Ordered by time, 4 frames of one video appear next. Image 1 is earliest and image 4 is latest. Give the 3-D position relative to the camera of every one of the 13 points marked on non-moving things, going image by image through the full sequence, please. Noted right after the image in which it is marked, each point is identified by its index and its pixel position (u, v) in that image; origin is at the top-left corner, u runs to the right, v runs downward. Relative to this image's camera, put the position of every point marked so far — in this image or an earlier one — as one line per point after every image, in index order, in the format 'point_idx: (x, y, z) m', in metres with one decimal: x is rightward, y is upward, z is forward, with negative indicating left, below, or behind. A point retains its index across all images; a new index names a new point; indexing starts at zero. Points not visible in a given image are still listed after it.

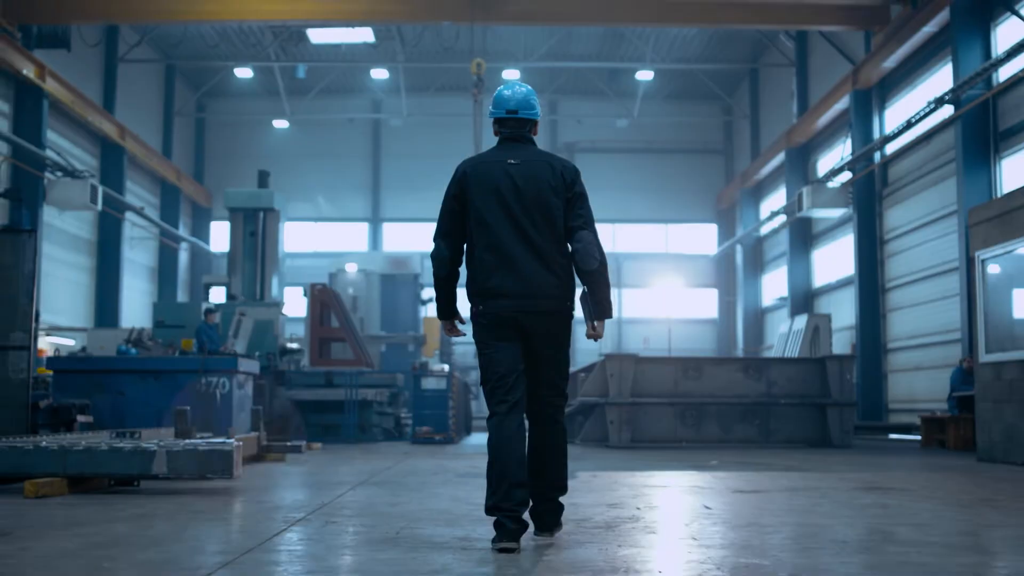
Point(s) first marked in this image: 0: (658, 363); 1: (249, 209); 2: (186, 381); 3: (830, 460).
0: (+1.7, -0.9, +11.0) m
1: (-4.0, +1.2, +14.5) m
2: (-2.8, -0.8, +8.4) m
3: (+3.1, -1.6, +9.3) m
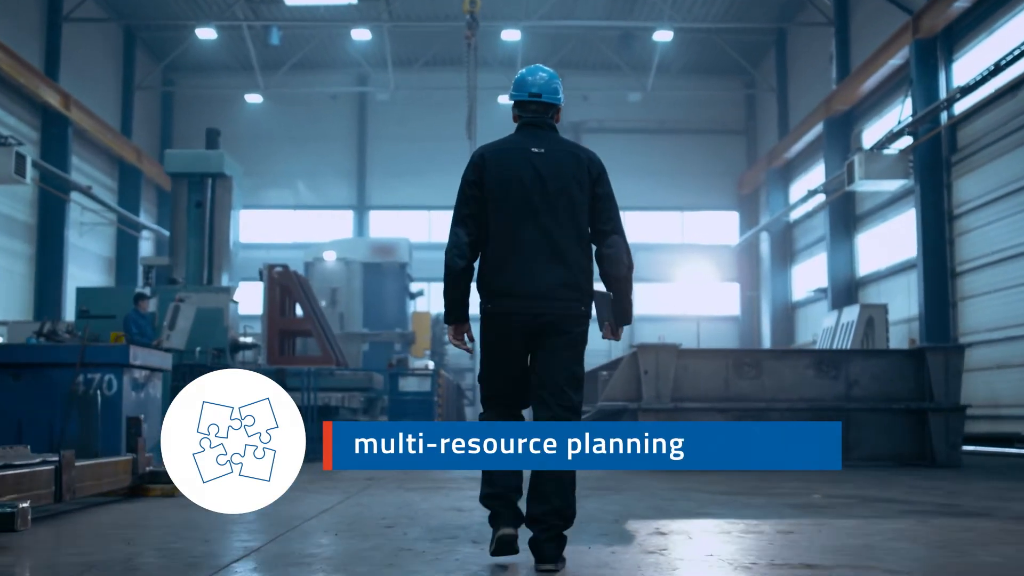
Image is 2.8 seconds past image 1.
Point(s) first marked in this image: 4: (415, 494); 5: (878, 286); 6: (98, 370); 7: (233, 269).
0: (+1.7, -0.6, +8.5) m
1: (-4.0, +1.4, +12.0) m
2: (-2.8, -0.6, +5.9) m
3: (+3.2, -1.4, +6.8) m
4: (-0.6, -1.2, +5.4) m
5: (+6.3, 0.0, +16.4) m
6: (-2.6, -0.5, +6.0) m
7: (-3.6, +0.2, +12.2) m
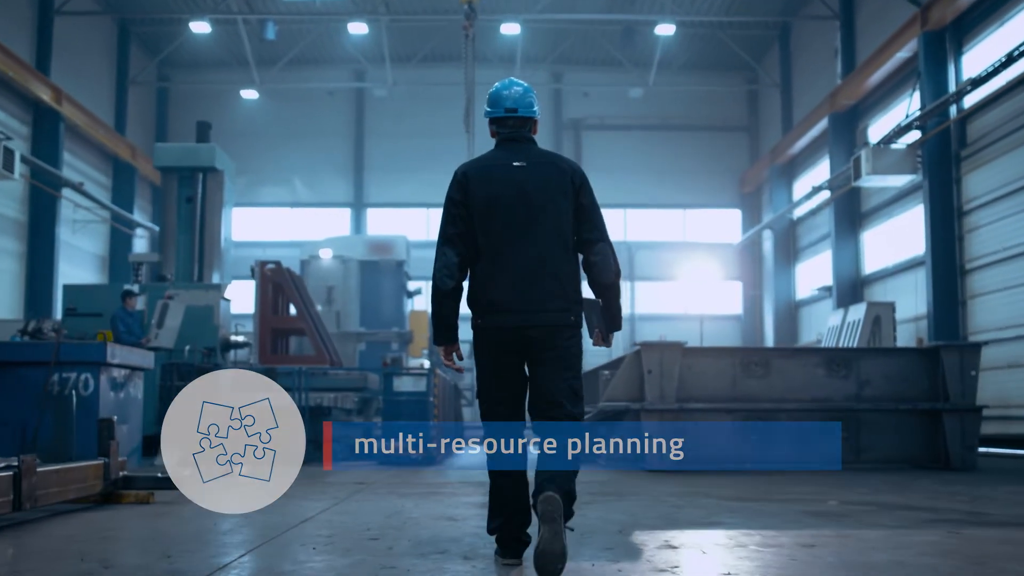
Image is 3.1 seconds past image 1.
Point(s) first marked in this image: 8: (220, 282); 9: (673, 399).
0: (+1.7, -0.6, +8.2) m
1: (-4.0, +1.5, +11.7) m
2: (-2.8, -0.5, +5.6) m
3: (+3.1, -1.3, +6.4) m
4: (-0.6, -1.1, +5.1) m
5: (+6.3, +0.1, +16.1) m
6: (-2.6, -0.5, +5.6) m
7: (-3.6, +0.3, +11.9) m
8: (-3.6, +0.1, +11.8) m
9: (+1.4, -0.9, +8.0) m
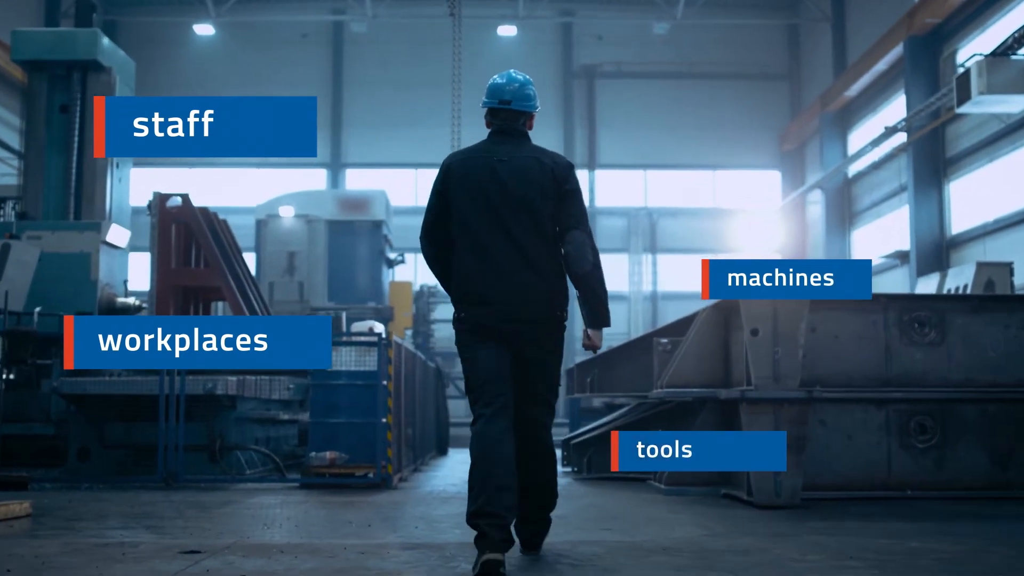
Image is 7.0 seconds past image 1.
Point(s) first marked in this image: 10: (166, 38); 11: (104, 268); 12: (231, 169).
0: (+1.7, -0.1, +4.8) m
1: (-4.0, +2.0, +8.3) m
2: (-2.8, -0.1, +2.2) m
3: (+3.1, -0.9, +3.1) m
4: (-0.6, -0.7, +1.8) m
5: (+6.3, +0.6, +12.8) m
6: (-2.6, 0.0, +2.3) m
7: (-3.6, +0.8, +8.6) m
8: (-3.6, +0.6, +8.5) m
9: (+1.4, -0.4, +4.7) m
10: (-7.2, +5.3, +19.8) m
11: (-3.4, +0.2, +7.8) m
12: (-5.8, +2.5, +19.6) m
